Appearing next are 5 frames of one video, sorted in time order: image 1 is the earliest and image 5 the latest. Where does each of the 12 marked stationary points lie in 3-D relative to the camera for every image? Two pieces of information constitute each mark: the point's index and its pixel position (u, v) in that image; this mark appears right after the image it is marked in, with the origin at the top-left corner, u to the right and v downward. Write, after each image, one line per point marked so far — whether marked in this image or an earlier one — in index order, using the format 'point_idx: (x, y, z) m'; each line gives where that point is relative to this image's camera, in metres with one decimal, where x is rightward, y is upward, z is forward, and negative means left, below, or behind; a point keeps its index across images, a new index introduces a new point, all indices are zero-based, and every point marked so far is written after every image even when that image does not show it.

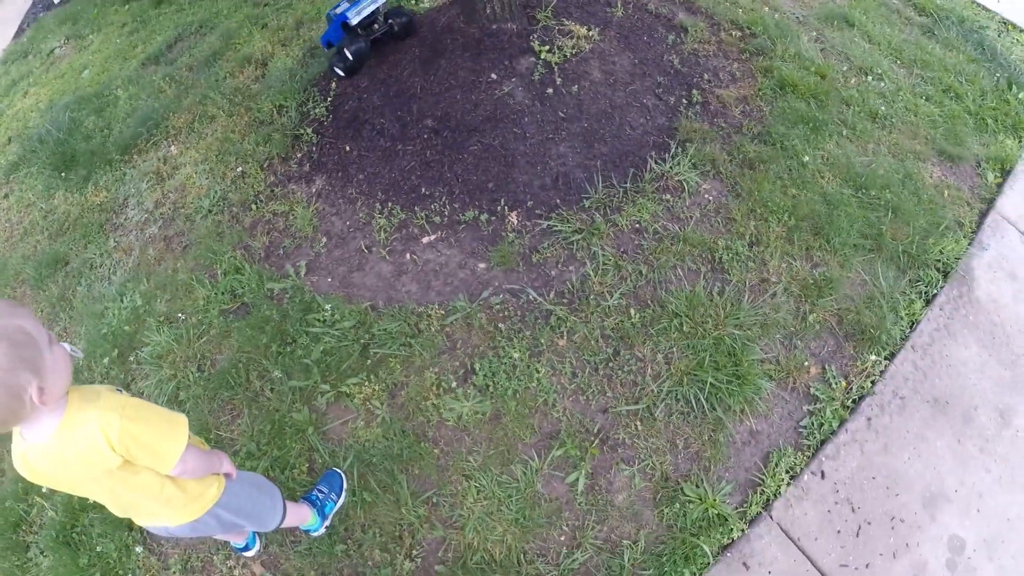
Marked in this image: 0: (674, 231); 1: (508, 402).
0: (+2.4, +1.1, +3.5) m
1: (0.0, -1.4, +2.9) m
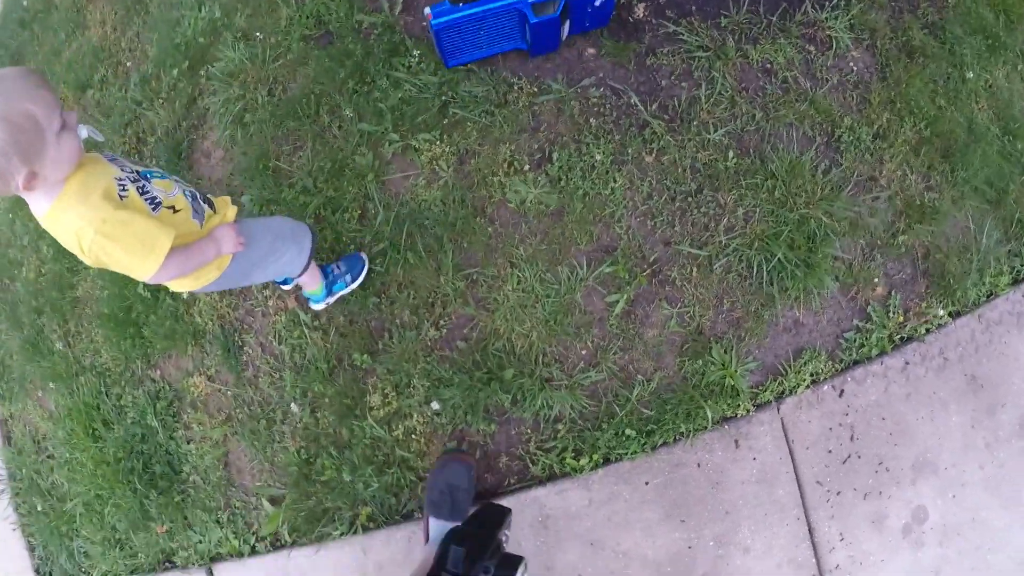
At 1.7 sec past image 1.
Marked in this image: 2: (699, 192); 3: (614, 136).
0: (+3.9, +2.7, +3.1) m
1: (+0.8, +1.0, +2.8) m
2: (+2.3, +1.2, +2.9) m
3: (+1.3, +1.9, +2.8) m
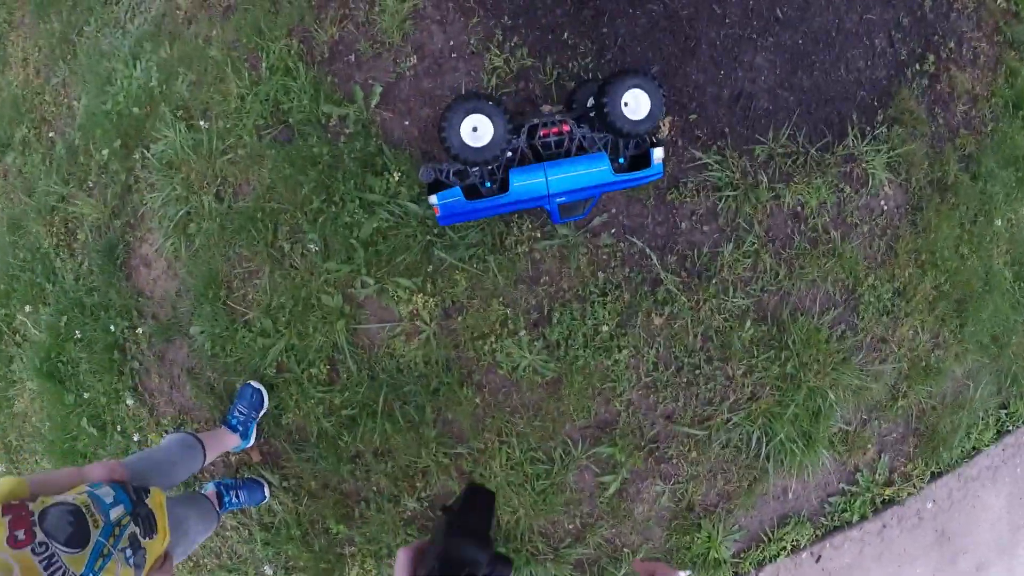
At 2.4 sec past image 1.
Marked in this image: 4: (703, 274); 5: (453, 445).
0: (+3.9, +0.6, +2.7) m
1: (+0.6, -0.9, +2.4) m
2: (+2.2, -0.8, +2.6) m
3: (+1.2, -0.1, +2.5) m
4: (+2.1, +0.1, +2.5) m
5: (-0.8, -1.6, +2.5) m
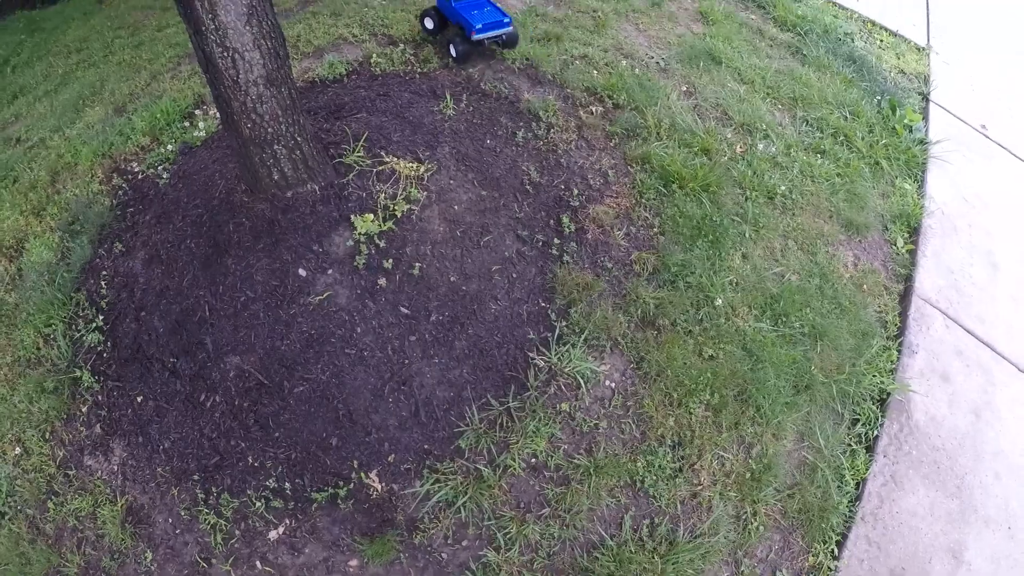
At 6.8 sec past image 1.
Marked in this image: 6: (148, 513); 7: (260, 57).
0: (+1.0, -2.0, +2.7) m
1: (-0.9, -5.0, +2.4) m
2: (+0.3, -4.1, +2.6) m
3: (-0.9, -4.1, +2.5) m
4: (-0.3, -3.4, +2.6) m
5: (-1.7, -6.4, +2.5) m
6: (-4.5, -2.8, +2.8) m
7: (-2.8, +2.6, +2.5) m
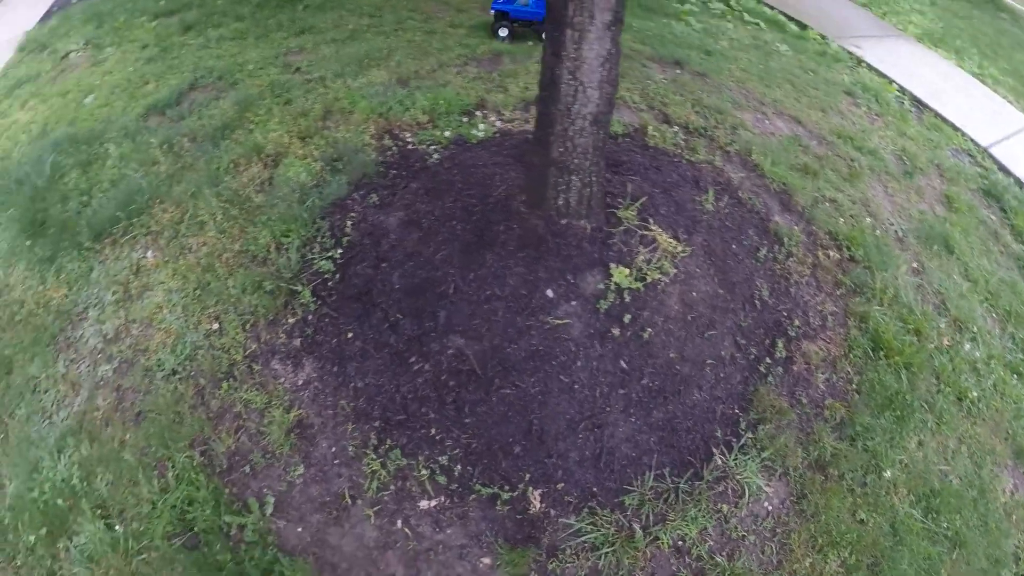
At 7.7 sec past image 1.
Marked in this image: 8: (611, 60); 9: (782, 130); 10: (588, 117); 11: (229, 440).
0: (+2.7, -3.4, +2.9) m
1: (-0.3, -5.5, +2.6) m
2: (+1.3, -5.2, +2.7) m
3: (+0.1, -4.6, +2.6) m
4: (+1.0, -4.2, +2.7) m
5: (-1.5, -6.4, +2.7) m
6: (-2.6, -2.0, +3.1) m
7: (+1.1, +2.3, +2.8) m
8: (+1.2, +2.6, +2.7) m
9: (+4.4, +2.7, +3.8) m
10: (+0.9, +2.0, +2.8) m
11: (-3.7, -2.2, +3.2) m
